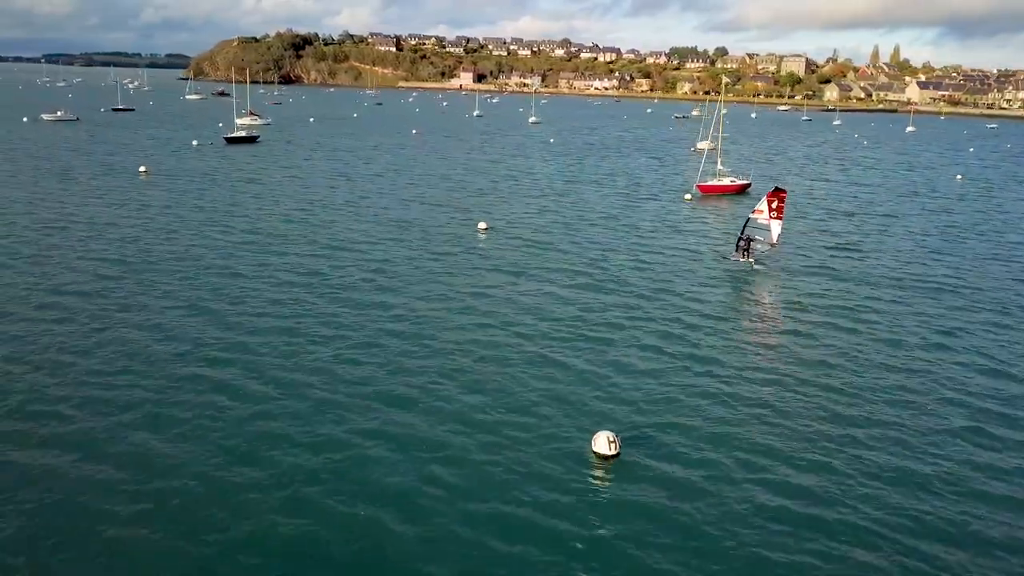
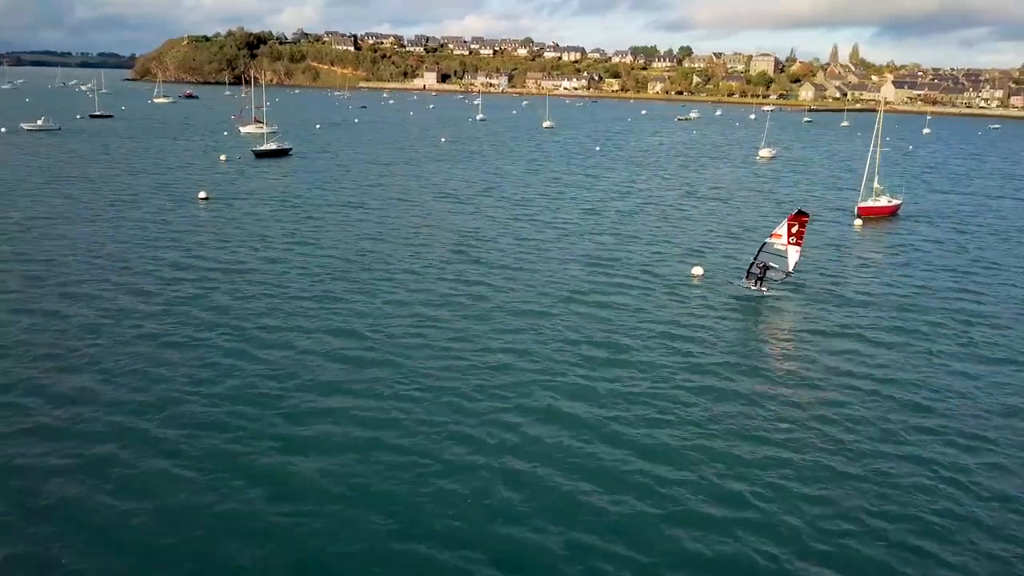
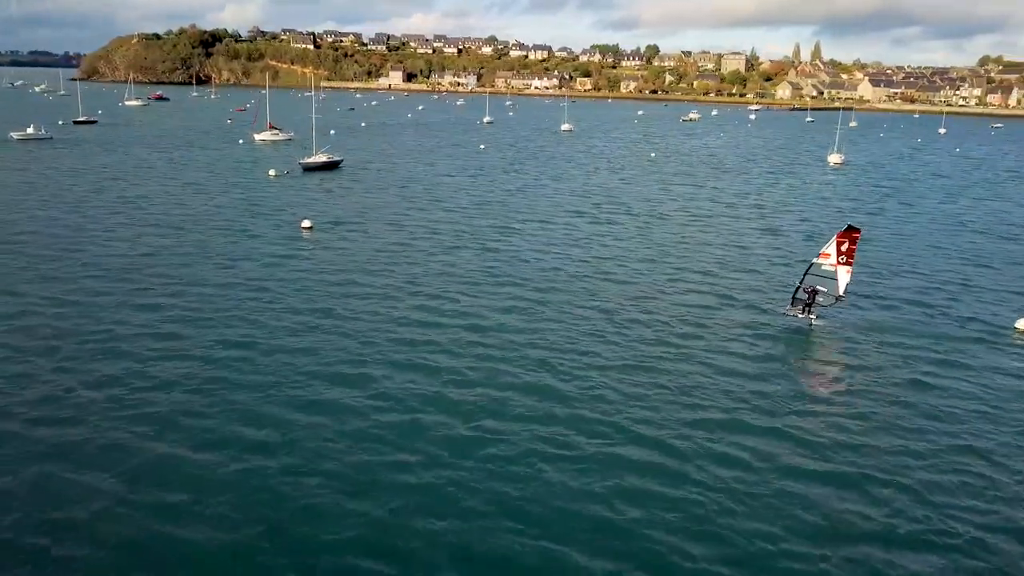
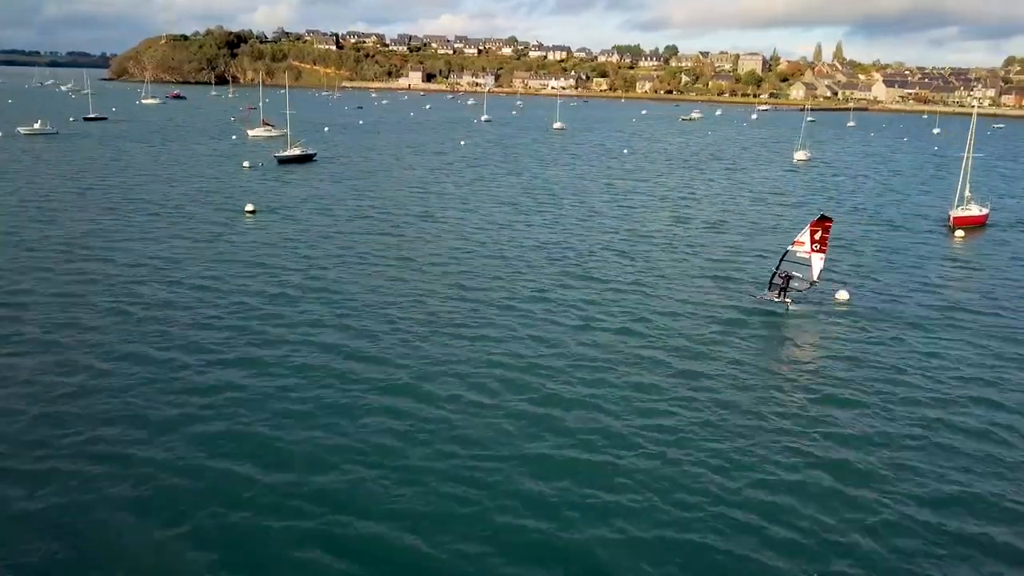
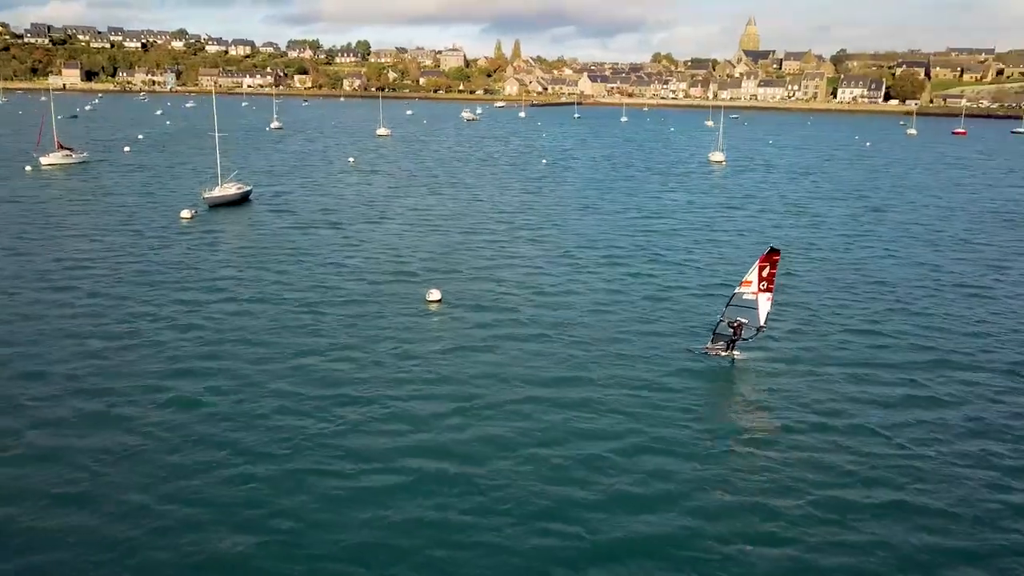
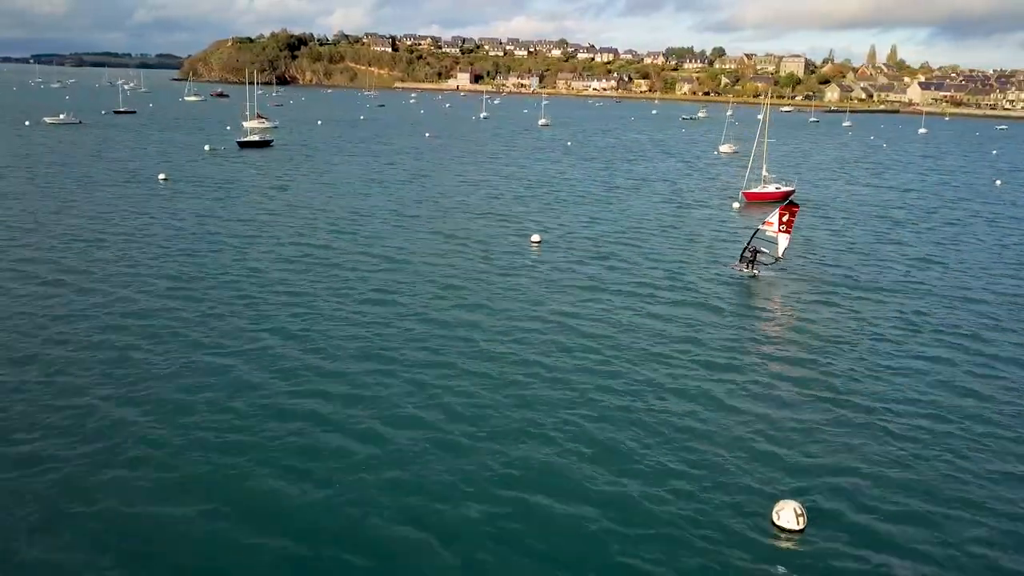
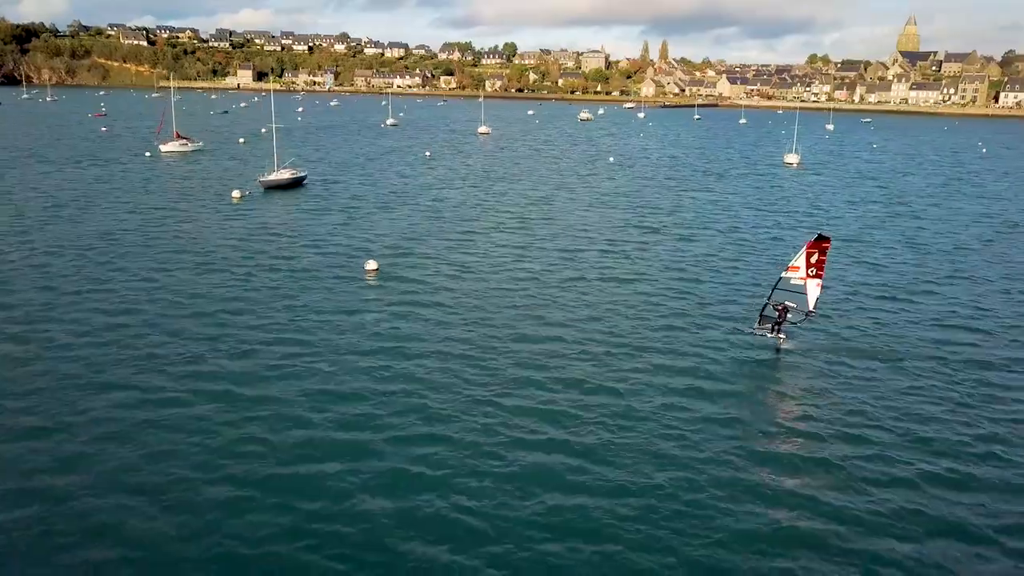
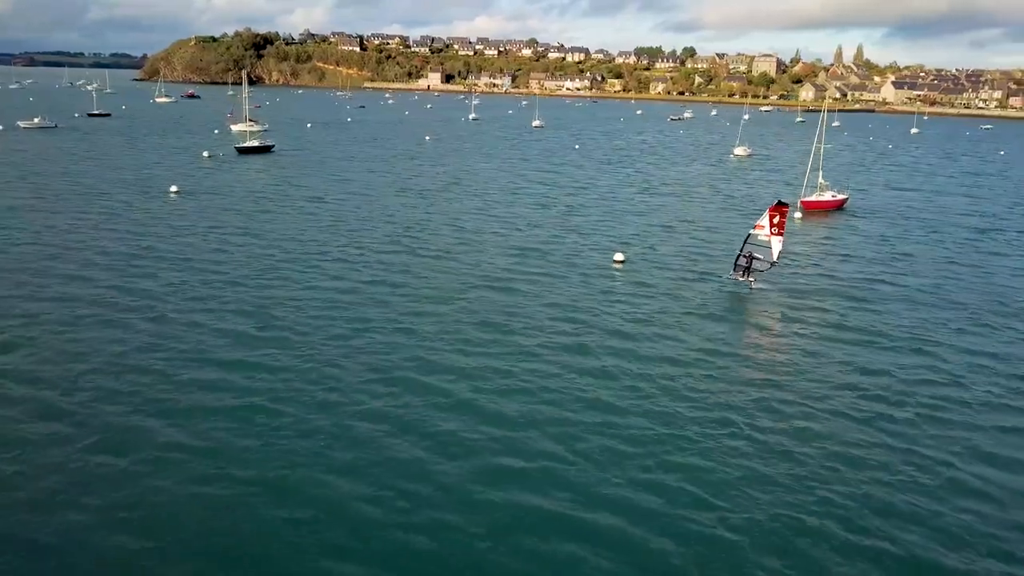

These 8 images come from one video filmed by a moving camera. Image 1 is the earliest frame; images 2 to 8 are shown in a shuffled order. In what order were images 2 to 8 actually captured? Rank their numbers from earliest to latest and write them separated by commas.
6, 8, 2, 4, 3, 7, 5
